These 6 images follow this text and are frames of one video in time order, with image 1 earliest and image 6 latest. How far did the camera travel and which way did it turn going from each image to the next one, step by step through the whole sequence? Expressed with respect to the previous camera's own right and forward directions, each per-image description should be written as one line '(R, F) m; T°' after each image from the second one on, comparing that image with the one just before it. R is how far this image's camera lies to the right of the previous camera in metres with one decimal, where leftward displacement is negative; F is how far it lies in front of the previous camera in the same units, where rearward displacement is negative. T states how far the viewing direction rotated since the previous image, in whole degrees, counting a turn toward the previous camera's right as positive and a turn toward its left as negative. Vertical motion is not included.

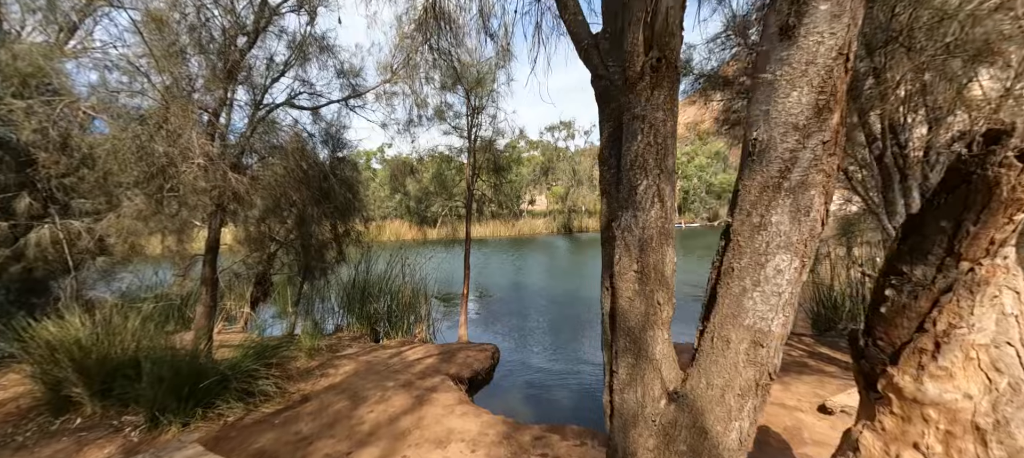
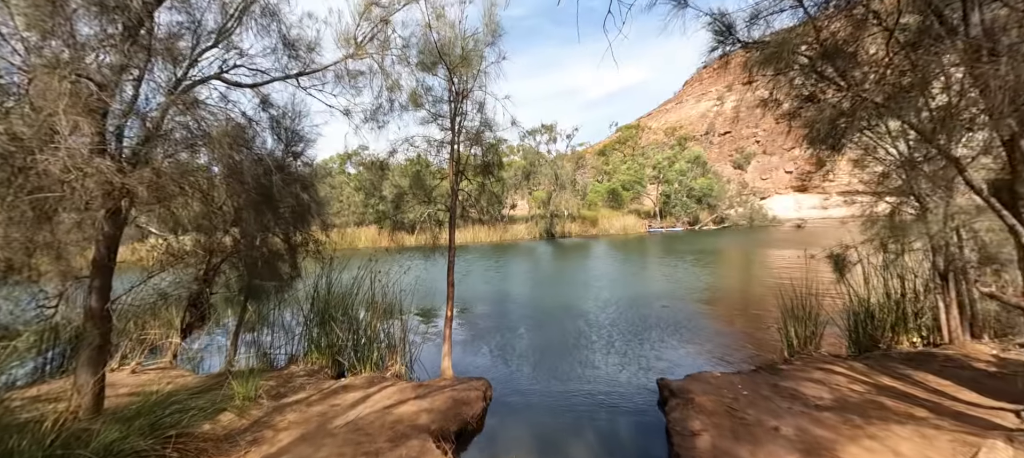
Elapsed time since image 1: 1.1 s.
(-0.2, +1.0) m; +3°
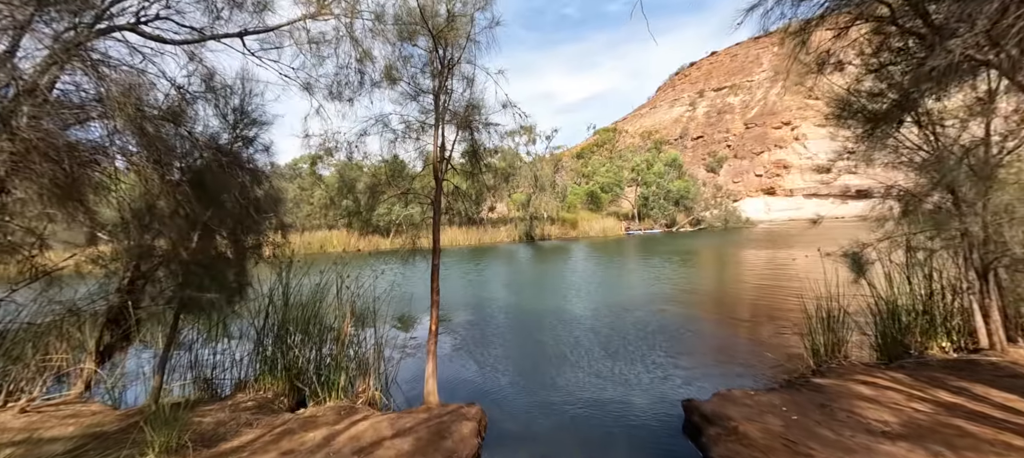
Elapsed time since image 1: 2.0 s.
(-0.2, +0.7) m; +3°
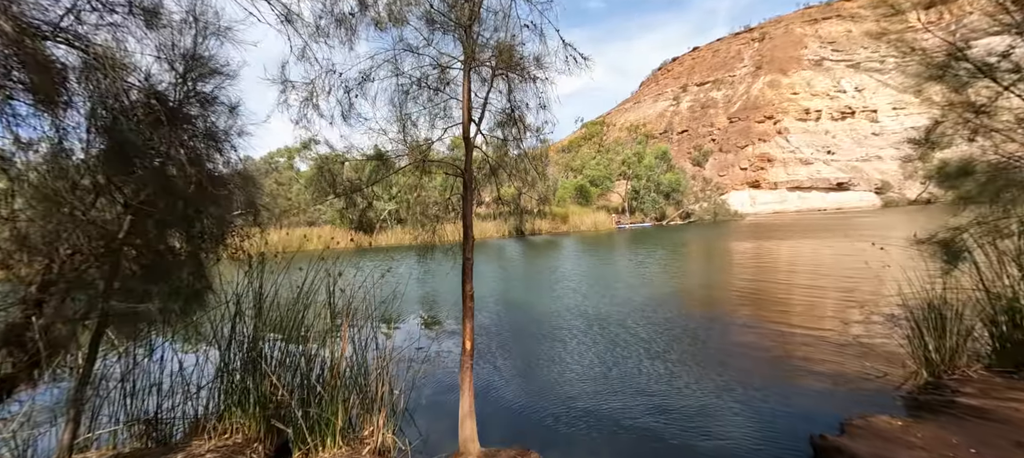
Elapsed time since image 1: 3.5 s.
(-0.5, +1.1) m; +2°
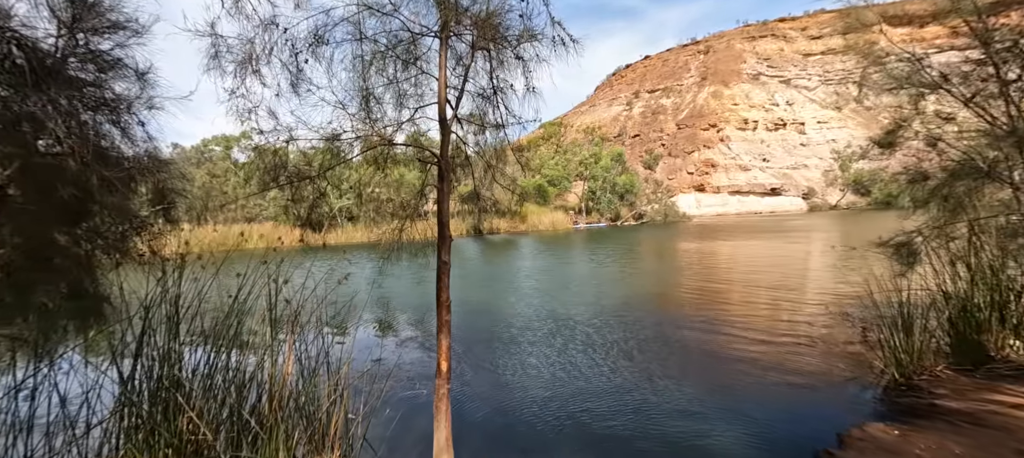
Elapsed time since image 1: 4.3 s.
(-0.1, +0.4) m; +6°
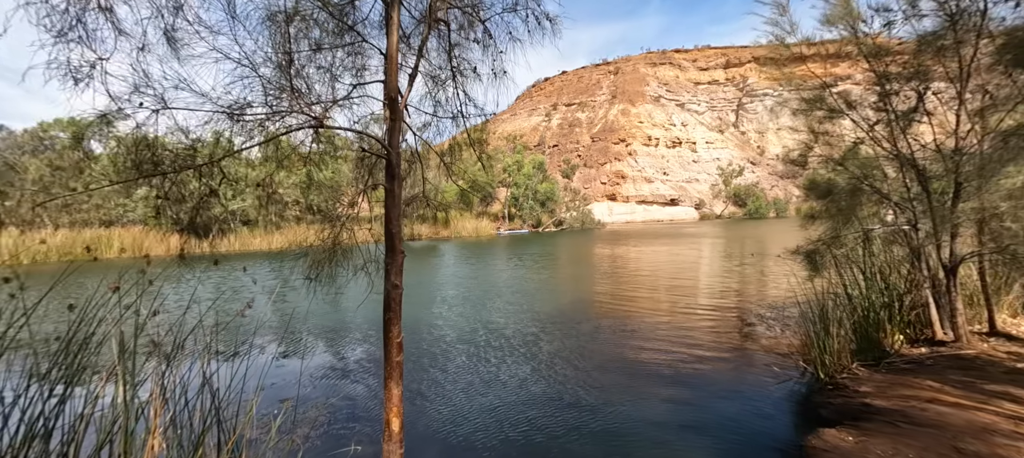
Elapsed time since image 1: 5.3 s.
(-0.2, +0.4) m; +11°
